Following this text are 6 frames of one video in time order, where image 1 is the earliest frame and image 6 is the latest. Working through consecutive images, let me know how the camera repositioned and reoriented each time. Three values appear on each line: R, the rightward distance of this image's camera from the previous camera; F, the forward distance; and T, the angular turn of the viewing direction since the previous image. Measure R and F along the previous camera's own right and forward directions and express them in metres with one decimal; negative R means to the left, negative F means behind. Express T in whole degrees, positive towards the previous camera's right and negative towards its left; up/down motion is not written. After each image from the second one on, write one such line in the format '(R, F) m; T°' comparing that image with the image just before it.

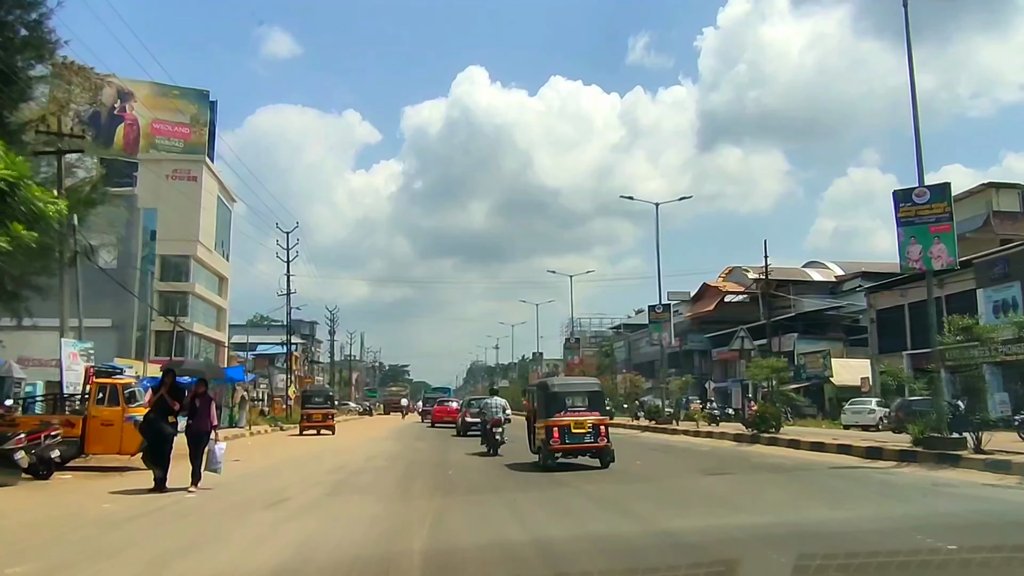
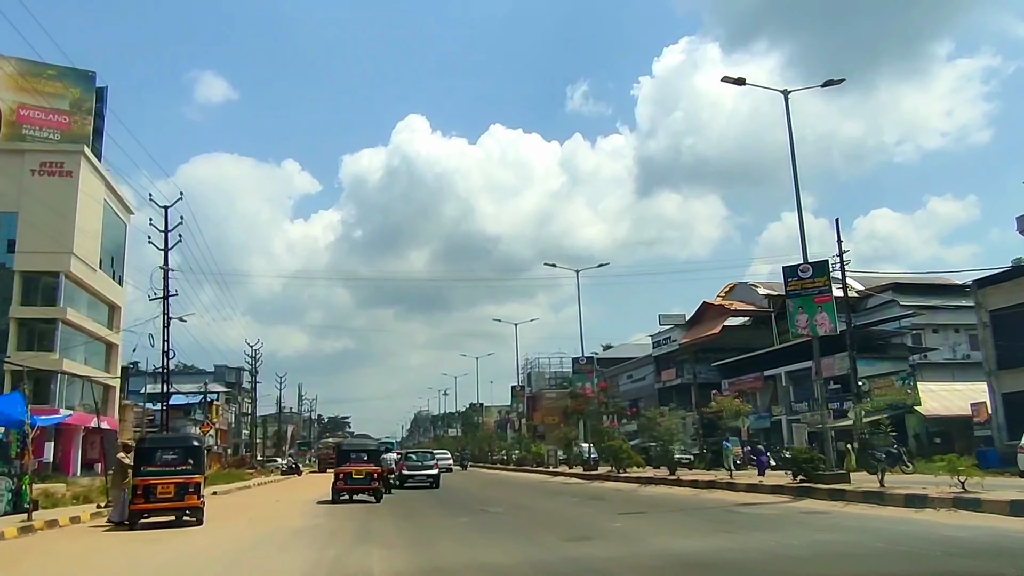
(-1.7, +14.3) m; +4°
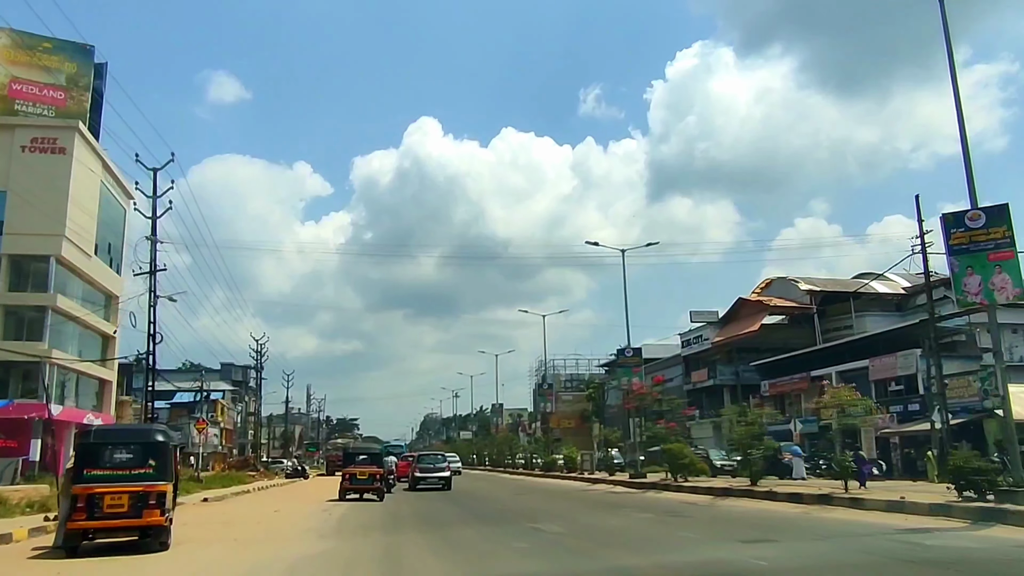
(-0.9, +4.2) m; -1°
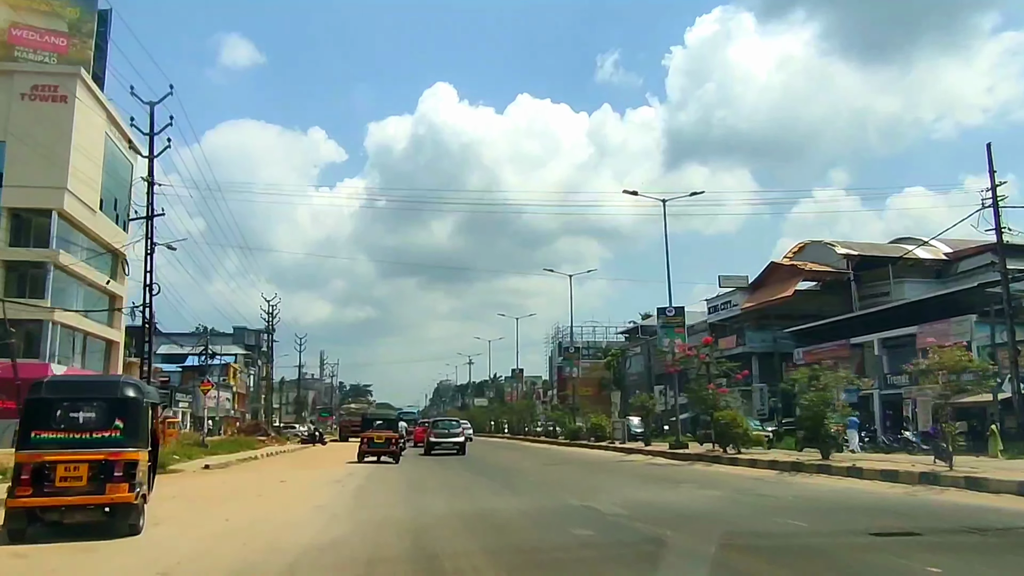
(-0.5, +2.5) m; -1°
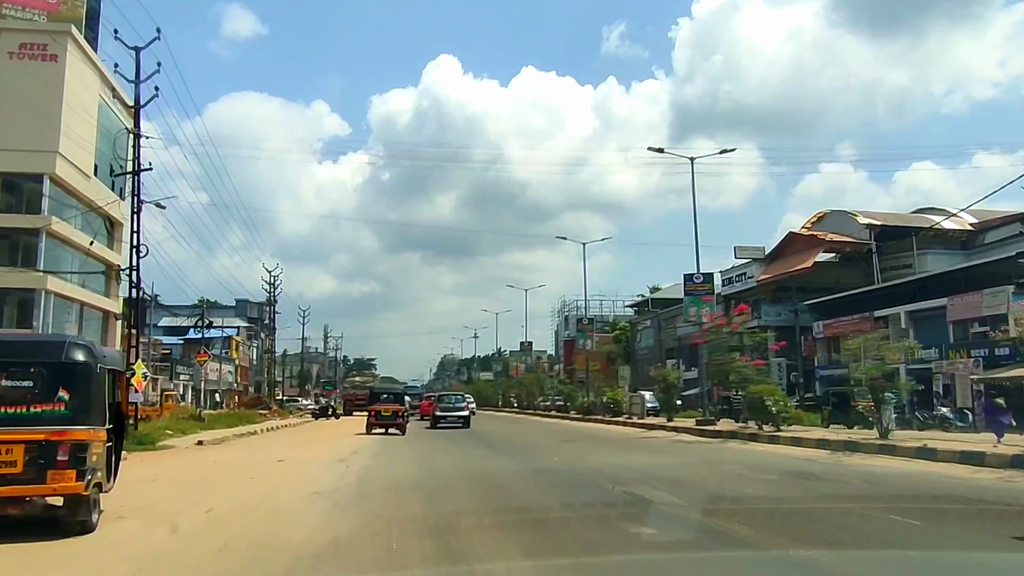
(-0.3, +1.8) m; 0°
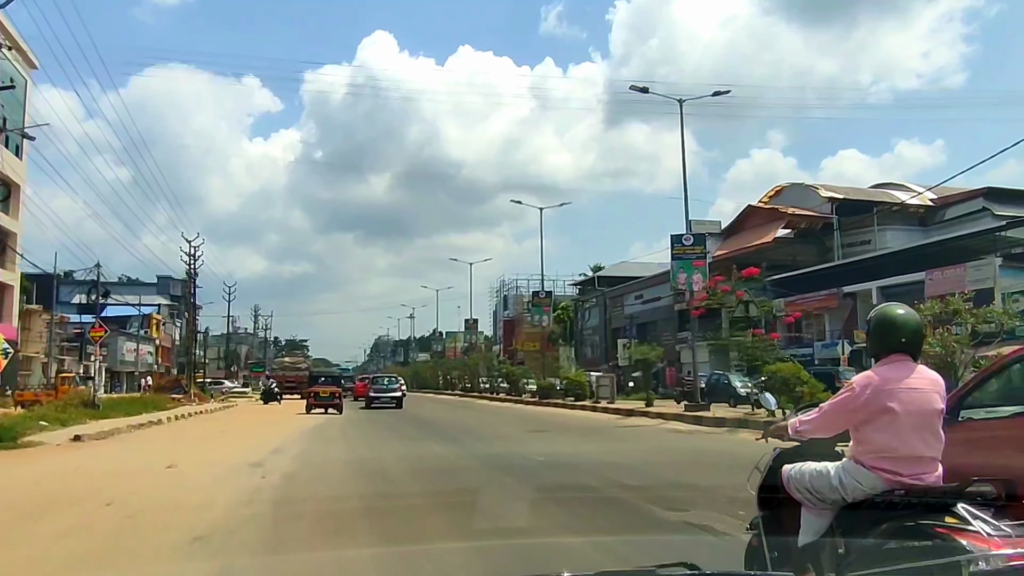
(-0.6, +3.9) m; +4°
